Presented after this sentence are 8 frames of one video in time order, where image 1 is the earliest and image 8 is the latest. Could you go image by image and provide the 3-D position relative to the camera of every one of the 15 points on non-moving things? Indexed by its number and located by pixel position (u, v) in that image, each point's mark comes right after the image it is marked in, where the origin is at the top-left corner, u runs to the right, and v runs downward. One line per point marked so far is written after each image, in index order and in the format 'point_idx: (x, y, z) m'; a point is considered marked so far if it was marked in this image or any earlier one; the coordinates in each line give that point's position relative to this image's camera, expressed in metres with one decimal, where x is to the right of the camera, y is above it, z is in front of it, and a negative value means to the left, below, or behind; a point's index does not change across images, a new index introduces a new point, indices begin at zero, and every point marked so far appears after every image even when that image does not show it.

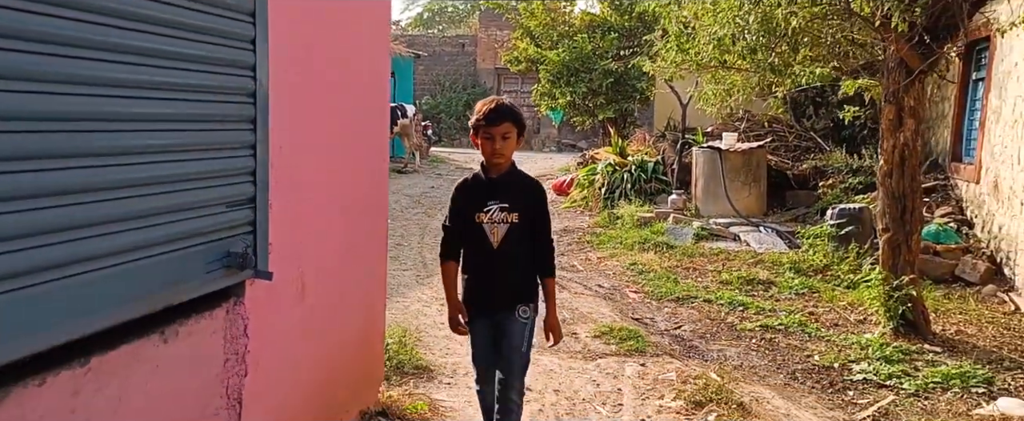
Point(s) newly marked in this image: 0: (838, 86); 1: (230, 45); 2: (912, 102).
0: (+3.2, +1.2, +6.7) m
1: (-0.8, +0.5, +1.9) m
2: (+2.9, +0.8, +4.9) m
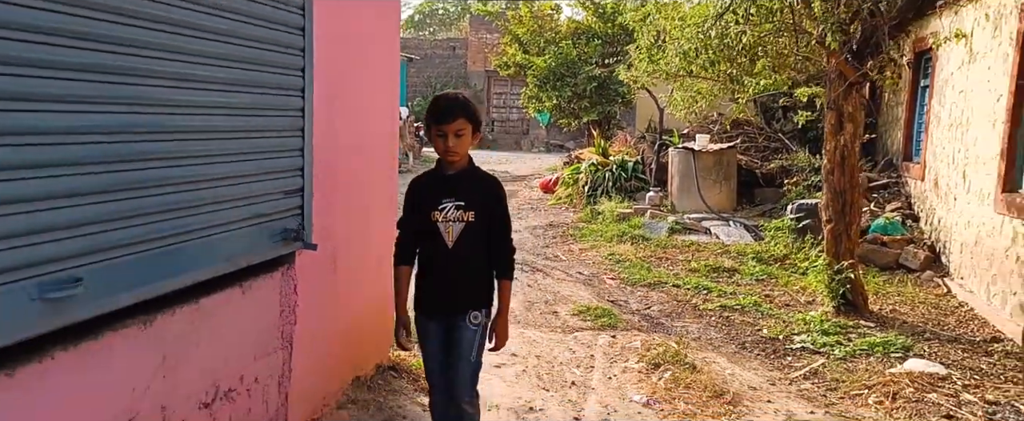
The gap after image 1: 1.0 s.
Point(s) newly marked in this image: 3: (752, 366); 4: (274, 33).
0: (+3.1, +1.3, +7.4) m
1: (-0.9, +0.5, +2.5) m
2: (+2.8, +0.9, +5.6) m
3: (+1.6, -1.0, +4.5) m
4: (-0.9, +0.6, +2.4) m
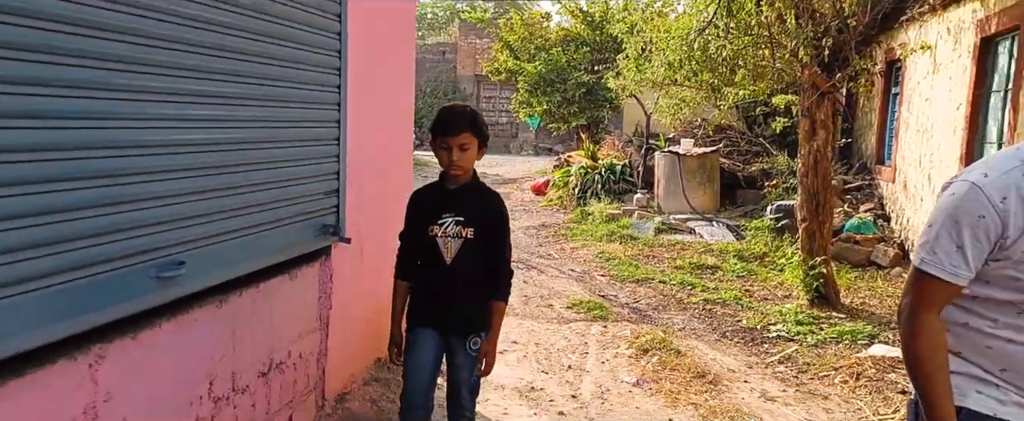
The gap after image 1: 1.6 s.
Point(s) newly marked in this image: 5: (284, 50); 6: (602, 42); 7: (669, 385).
0: (+3.0, +1.3, +7.8) m
1: (-0.8, +0.5, +2.9) m
2: (+2.8, +0.9, +6.1) m
3: (+1.6, -1.0, +4.9) m
4: (-0.8, +0.6, +2.8) m
5: (-0.9, +0.6, +2.4) m
6: (+2.0, +3.7, +15.0) m
7: (+1.0, -1.1, +4.1) m
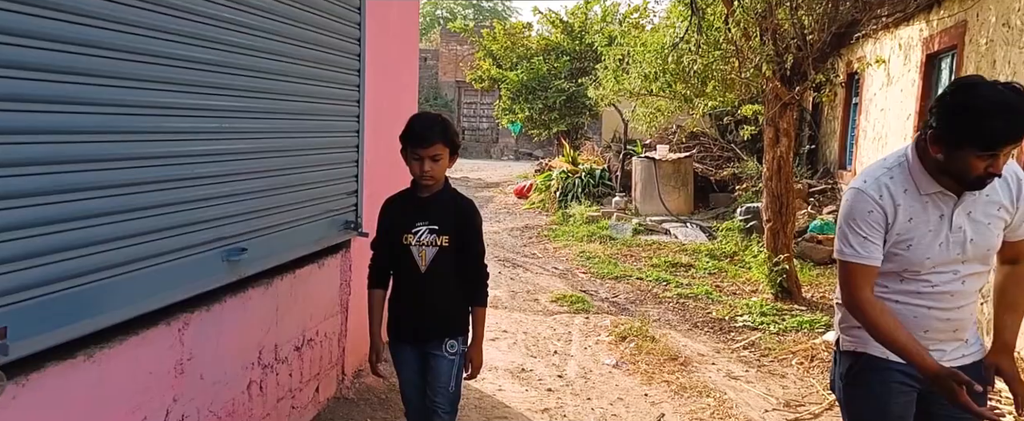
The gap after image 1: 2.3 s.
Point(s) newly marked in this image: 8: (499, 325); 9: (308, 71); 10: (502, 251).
0: (+2.8, +1.3, +8.4) m
1: (-0.8, +0.5, +3.4) m
2: (+2.7, +0.9, +6.6) m
3: (+1.5, -1.0, +5.4) m
4: (-0.8, +0.7, +3.2) m
5: (-0.9, +0.6, +2.8) m
6: (+1.6, +3.6, +15.6) m
7: (+0.9, -1.1, +4.6) m
8: (-0.1, -0.9, +5.5) m
9: (-0.9, +0.6, +2.8) m
10: (-0.1, -0.5, +8.7) m
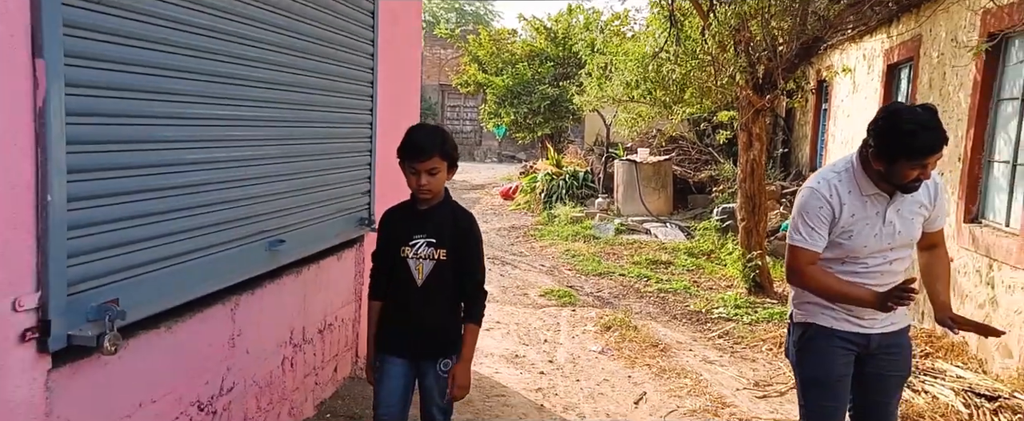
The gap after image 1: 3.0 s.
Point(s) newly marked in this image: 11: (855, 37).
0: (+2.7, +1.3, +8.9) m
1: (-0.8, +0.5, +3.7) m
2: (+2.6, +0.9, +7.1) m
3: (+1.5, -1.0, +5.9) m
4: (-0.8, +0.7, +3.6) m
5: (-0.9, +0.6, +3.2) m
6: (+1.2, +3.6, +16.0) m
7: (+0.9, -1.0, +5.0) m
8: (-0.2, -0.9, +5.9) m
9: (-0.9, +0.6, +3.2) m
10: (-0.3, -0.5, +9.1) m
11: (+4.0, +2.0, +7.9) m
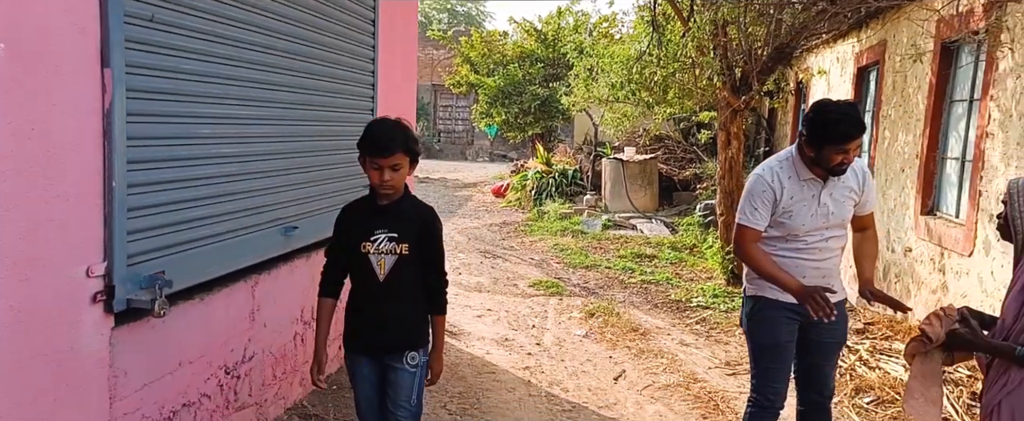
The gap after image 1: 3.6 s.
0: (+2.6, +1.3, +9.3) m
1: (-0.9, +0.6, +4.1) m
2: (+2.5, +0.9, +7.5) m
3: (+1.4, -1.0, +6.2) m
4: (-0.9, +0.7, +3.9) m
5: (-1.0, +0.7, +3.5) m
6: (+1.0, +3.7, +16.4) m
7: (+0.8, -1.0, +5.4) m
8: (-0.3, -0.9, +6.2) m
9: (-0.9, +0.7, +3.6) m
10: (-0.4, -0.5, +9.4) m
11: (+3.9, +2.1, +8.3) m
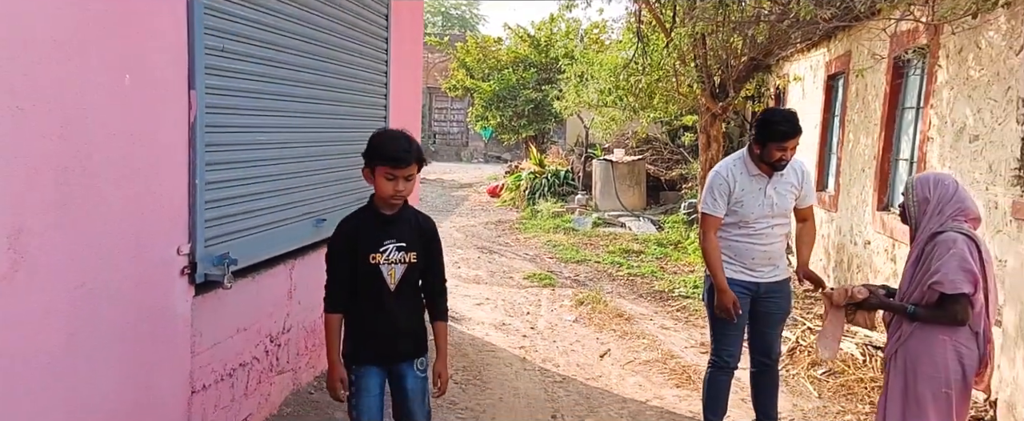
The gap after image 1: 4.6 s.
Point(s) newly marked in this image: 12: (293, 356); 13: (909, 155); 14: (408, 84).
0: (+2.5, +1.4, +9.8) m
1: (-0.9, +0.6, +4.6) m
2: (+2.4, +0.9, +8.0) m
3: (+1.3, -0.9, +6.8) m
4: (-0.9, +0.7, +4.5) m
5: (-1.0, +0.7, +4.1) m
6: (+0.9, +3.7, +16.9) m
7: (+0.7, -1.0, +5.9) m
8: (-0.3, -0.8, +6.8) m
9: (-1.0, +0.7, +4.1) m
10: (-0.5, -0.4, +10.0) m
11: (+3.8, +2.1, +8.8) m
12: (-1.2, -0.8, +3.6) m
13: (+3.2, +0.5, +5.5) m
14: (-0.9, +1.0, +5.3) m
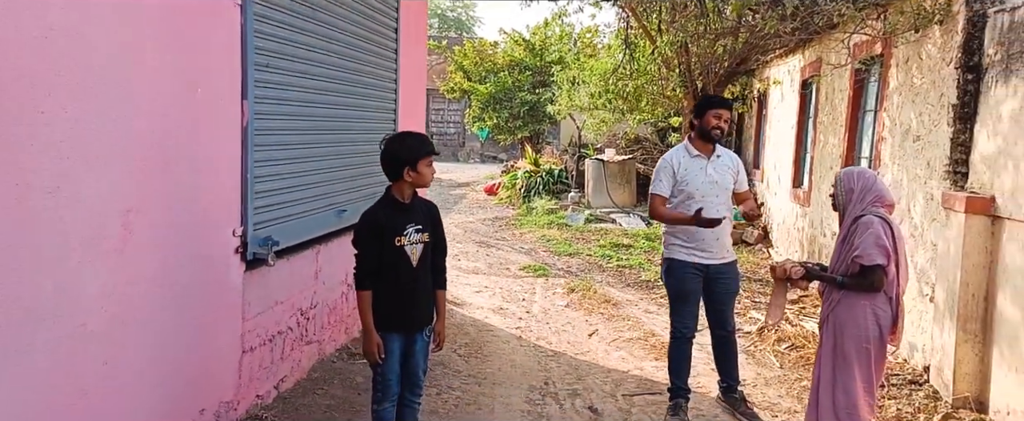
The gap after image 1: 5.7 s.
0: (+2.4, +1.4, +10.4) m
1: (-0.9, +0.7, +5.1) m
2: (+2.4, +1.0, +8.6) m
3: (+1.3, -0.9, +7.3) m
4: (-0.9, +0.8, +5.0) m
5: (-1.0, +0.7, +4.6) m
6: (+0.8, +3.7, +17.5) m
7: (+0.7, -0.9, +6.5) m
8: (-0.3, -0.8, +7.3) m
9: (-1.0, +0.7, +4.6) m
10: (-0.5, -0.4, +10.5) m
11: (+3.7, +2.2, +9.4) m
12: (-1.2, -0.7, +4.1) m
13: (+3.2, +0.5, +6.0) m
14: (-0.9, +1.0, +5.8) m
